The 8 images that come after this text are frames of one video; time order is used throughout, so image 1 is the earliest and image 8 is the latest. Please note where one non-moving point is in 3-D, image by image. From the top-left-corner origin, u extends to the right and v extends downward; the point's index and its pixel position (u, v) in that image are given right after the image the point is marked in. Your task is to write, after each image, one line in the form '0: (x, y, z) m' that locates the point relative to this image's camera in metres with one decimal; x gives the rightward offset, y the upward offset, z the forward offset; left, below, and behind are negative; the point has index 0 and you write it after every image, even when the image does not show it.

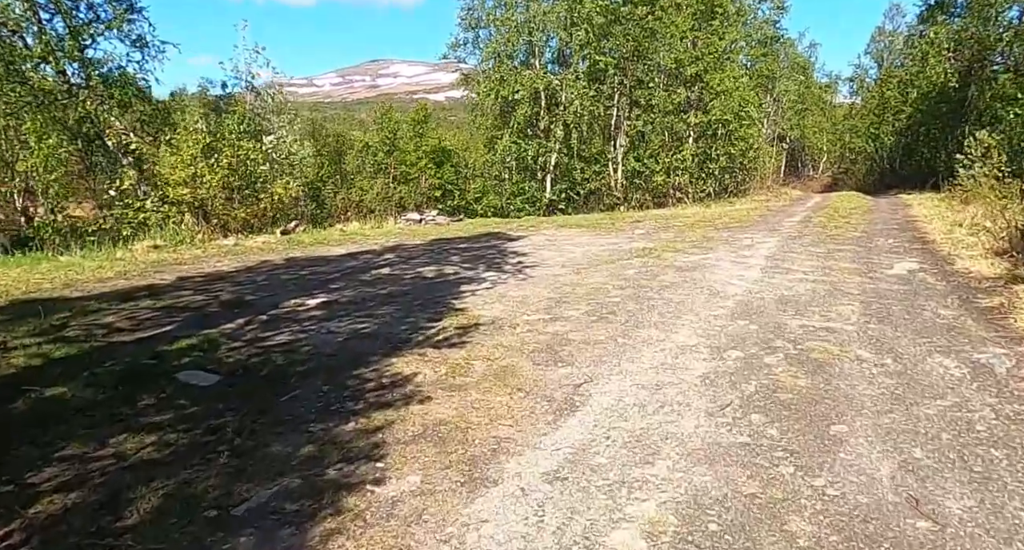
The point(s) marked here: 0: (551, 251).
0: (+0.5, +0.3, +8.8) m
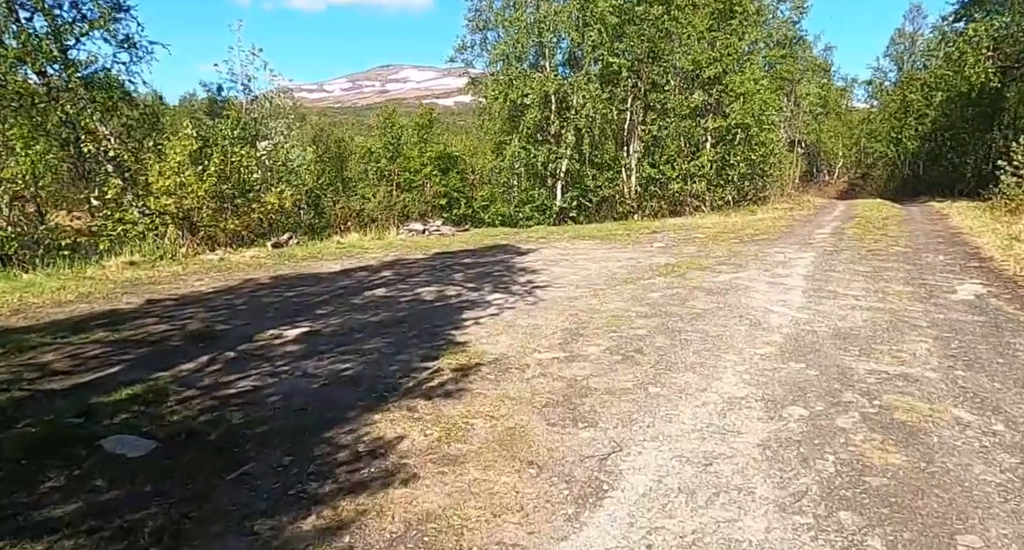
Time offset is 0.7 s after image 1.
0: (+0.6, +0.1, +8.0) m
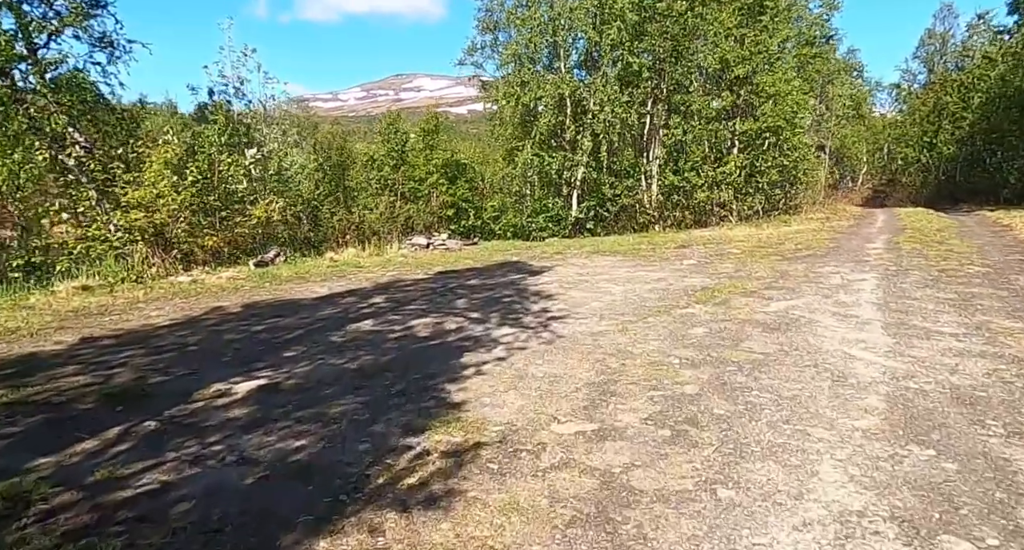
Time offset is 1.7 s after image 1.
0: (+0.8, -0.2, +6.9) m
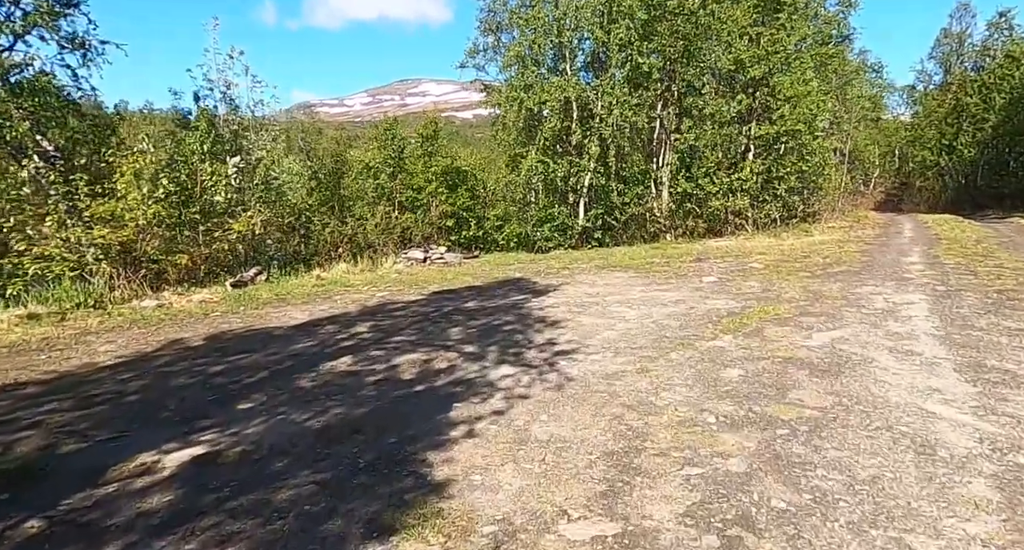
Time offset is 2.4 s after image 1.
0: (+0.8, -0.4, +6.1) m
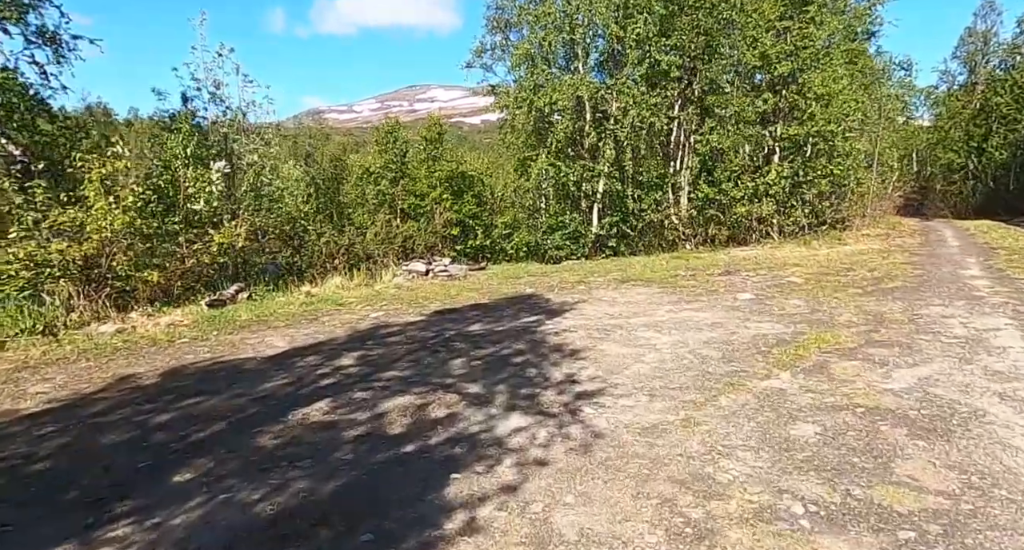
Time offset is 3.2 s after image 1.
0: (+0.9, -0.6, +5.2) m
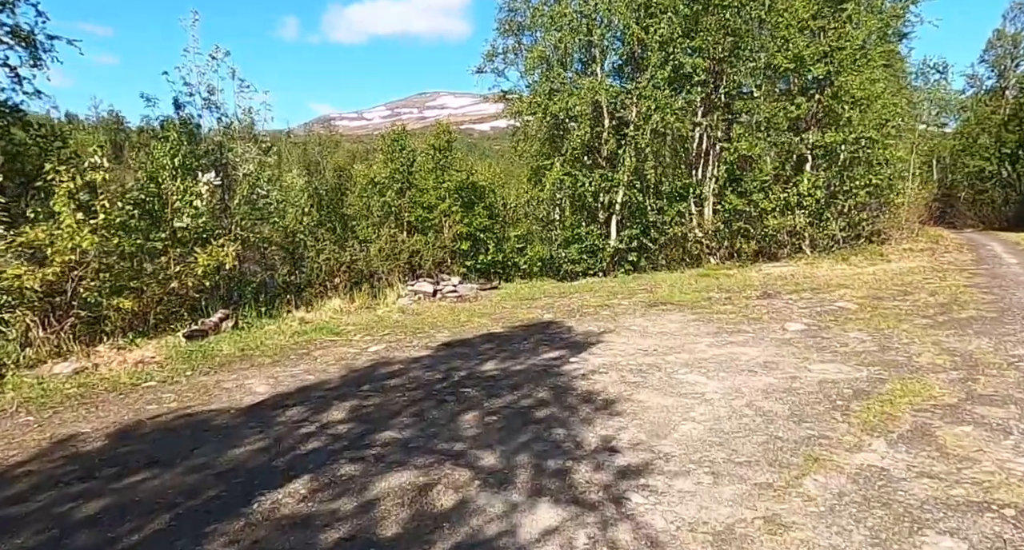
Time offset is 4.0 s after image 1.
0: (+1.0, -0.9, +4.4) m
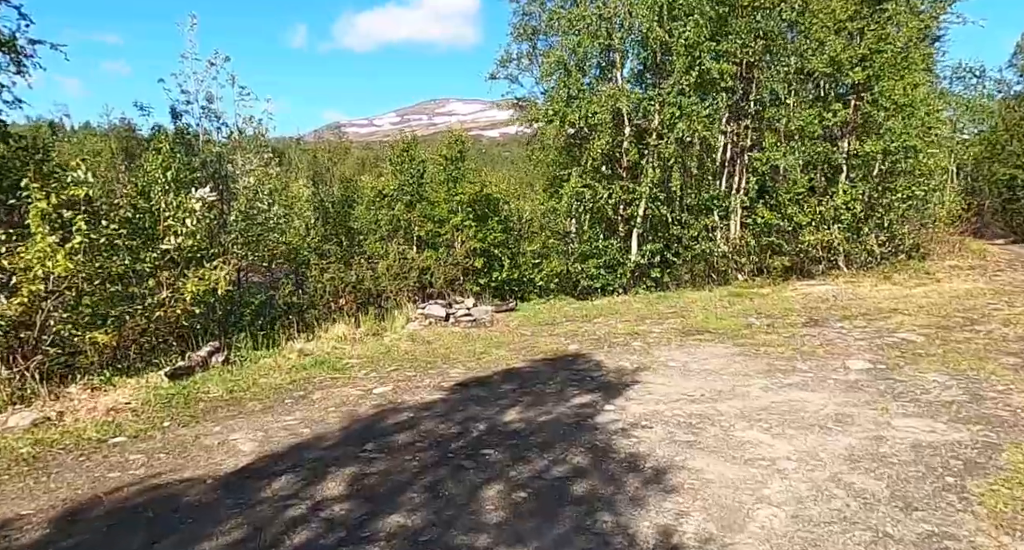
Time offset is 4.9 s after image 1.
0: (+1.2, -1.1, +3.6) m
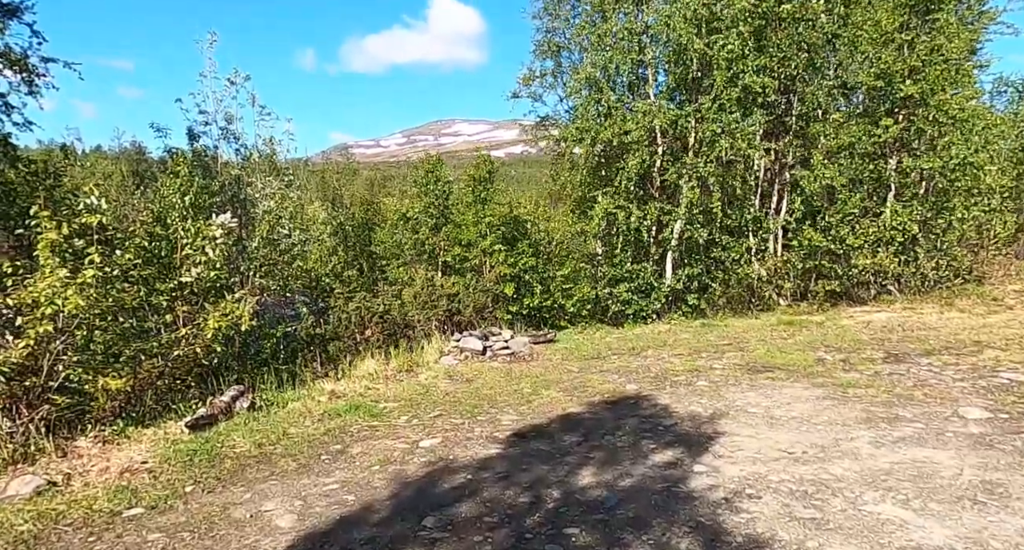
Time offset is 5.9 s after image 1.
0: (+1.7, -1.3, +2.9) m
